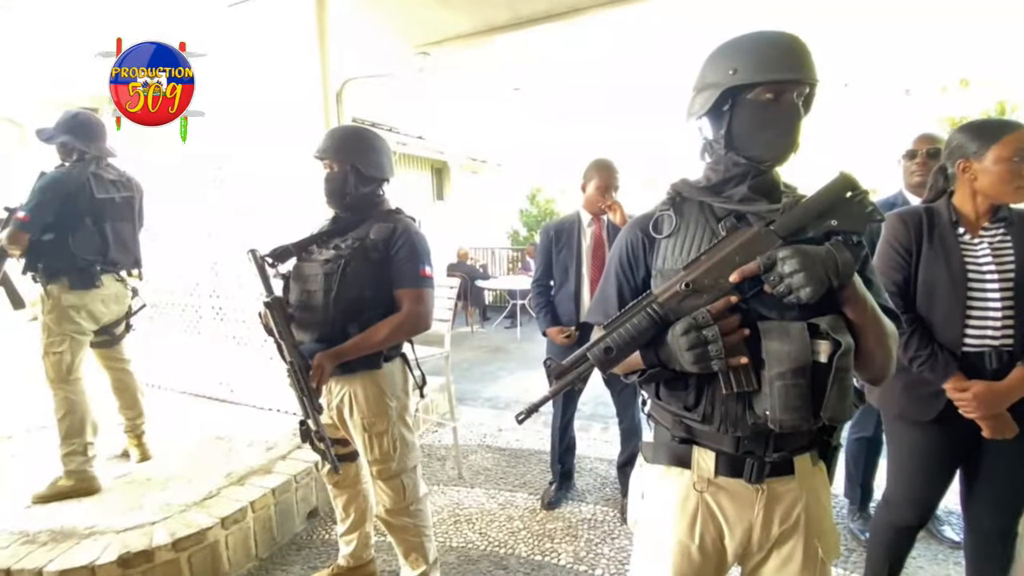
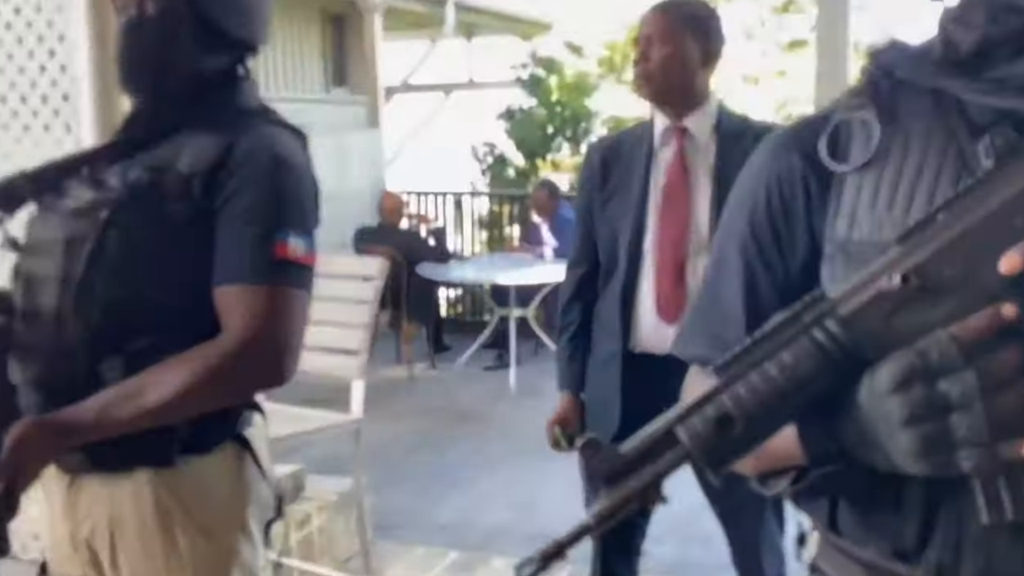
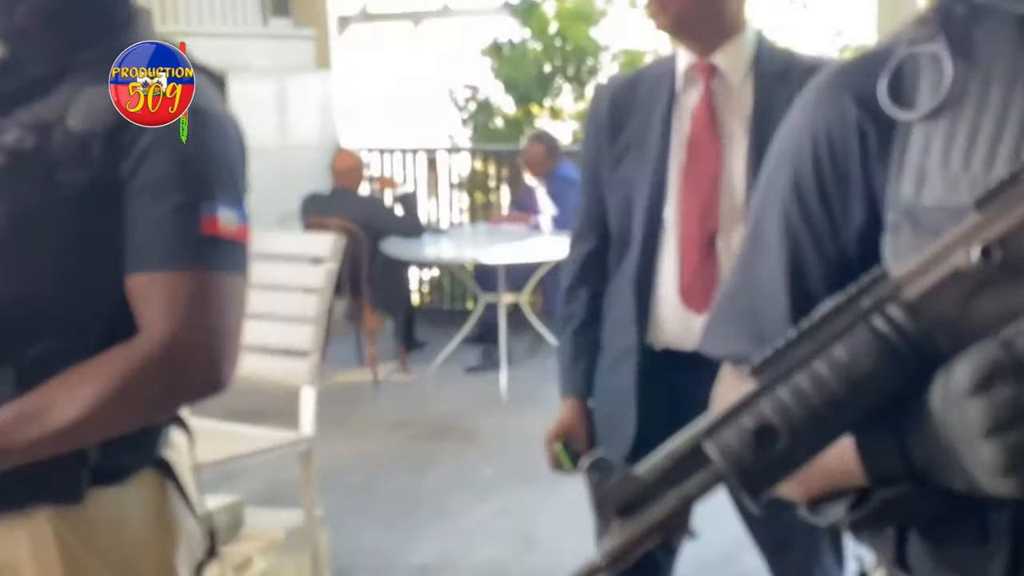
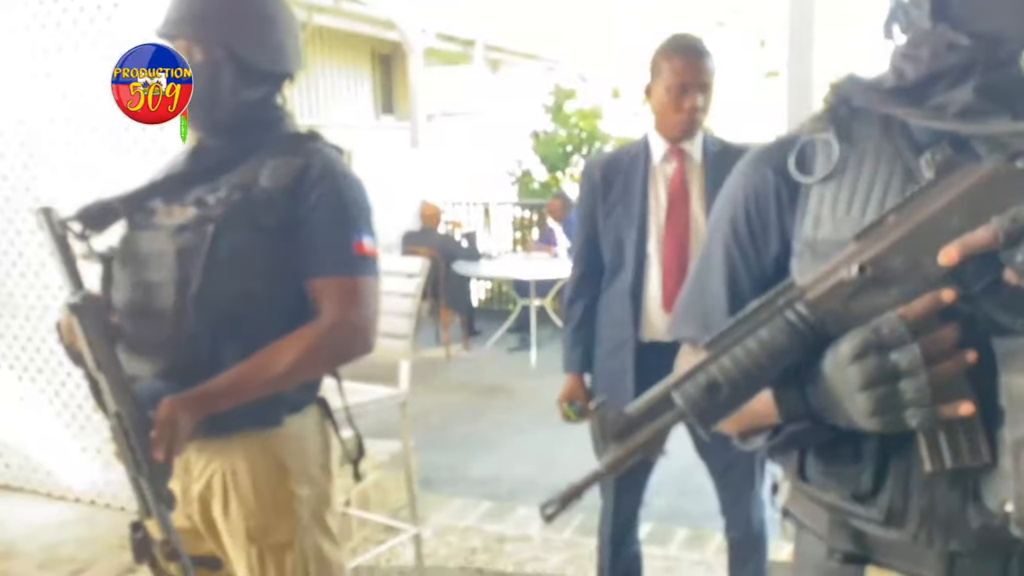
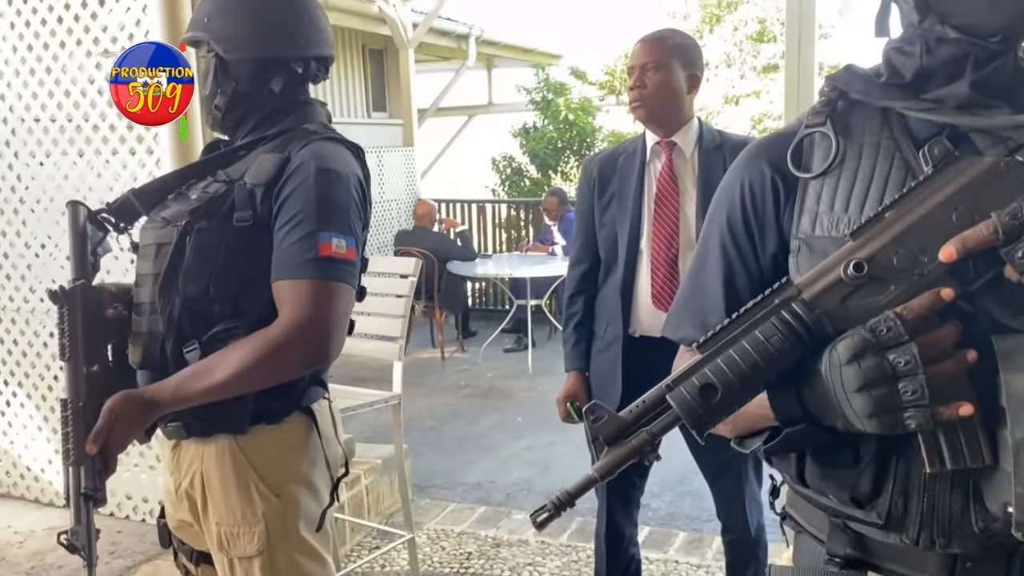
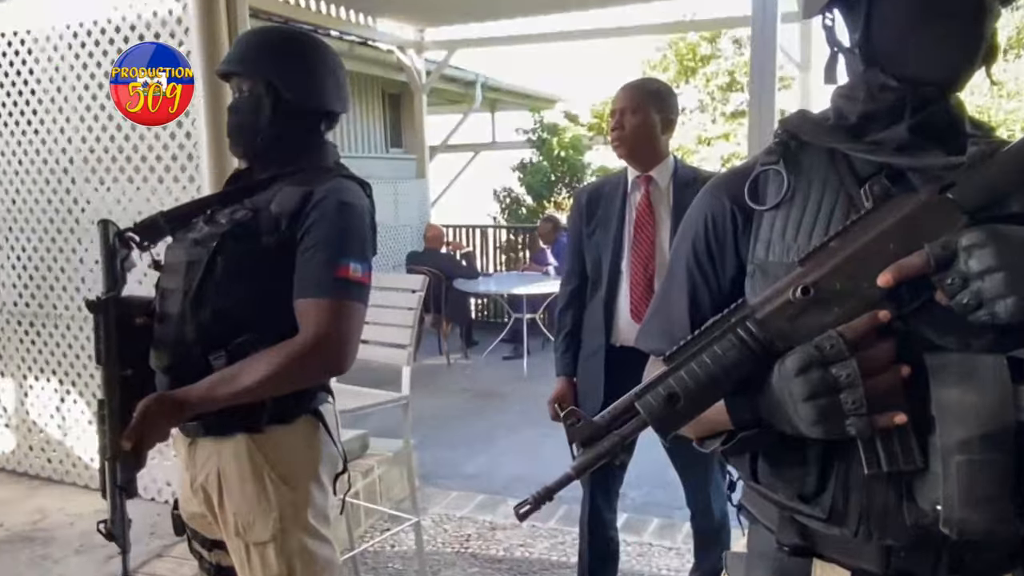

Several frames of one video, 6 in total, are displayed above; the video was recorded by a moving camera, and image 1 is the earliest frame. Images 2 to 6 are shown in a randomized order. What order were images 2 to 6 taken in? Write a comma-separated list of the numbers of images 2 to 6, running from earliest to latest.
4, 5, 6, 2, 3
